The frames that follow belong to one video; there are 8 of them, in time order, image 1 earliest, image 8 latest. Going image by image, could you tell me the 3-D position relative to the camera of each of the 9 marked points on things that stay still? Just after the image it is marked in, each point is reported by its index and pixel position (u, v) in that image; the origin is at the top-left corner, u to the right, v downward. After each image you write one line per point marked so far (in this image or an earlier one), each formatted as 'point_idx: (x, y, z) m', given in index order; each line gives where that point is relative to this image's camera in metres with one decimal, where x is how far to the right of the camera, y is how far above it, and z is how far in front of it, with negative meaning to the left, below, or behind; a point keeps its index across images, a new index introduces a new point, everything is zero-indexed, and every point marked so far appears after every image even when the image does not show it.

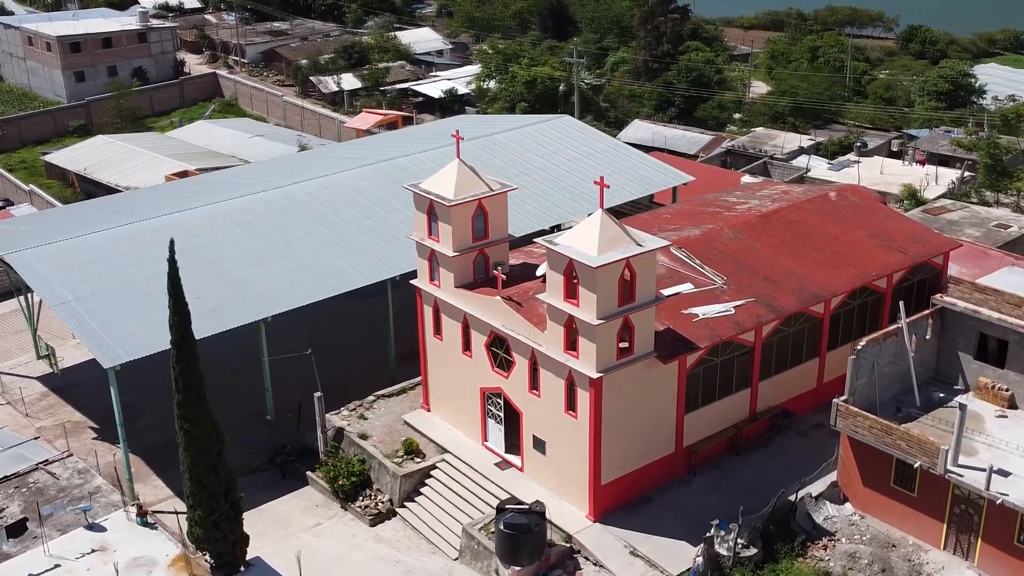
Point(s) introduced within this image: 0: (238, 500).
0: (-4.3, -3.3, +17.9) m
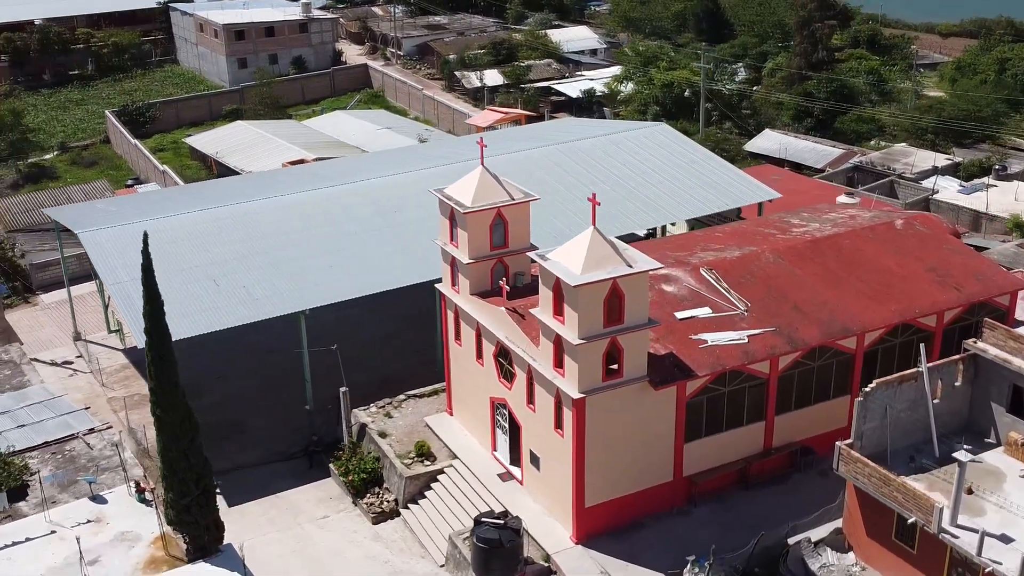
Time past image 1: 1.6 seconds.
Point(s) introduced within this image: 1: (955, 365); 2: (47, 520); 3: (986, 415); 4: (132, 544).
0: (-4.8, -3.2, +18.5) m
1: (+7.6, -1.3, +19.7) m
2: (-8.0, -3.9, +19.7) m
3: (+8.2, -2.2, +19.9) m
4: (-6.3, -4.3, +19.1) m
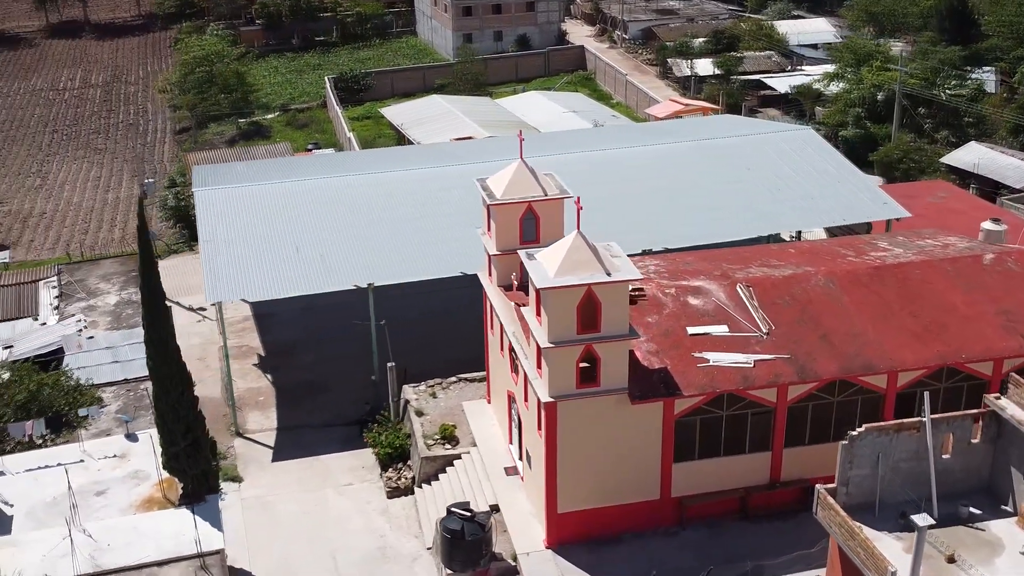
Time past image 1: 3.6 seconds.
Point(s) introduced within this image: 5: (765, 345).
0: (-5.3, -2.6, +19.7) m
1: (+7.1, -2.1, +17.8) m
2: (-8.1, -3.0, +21.7) m
3: (+7.7, -3.0, +17.9) m
4: (-6.7, -3.5, +20.7) m
5: (+4.4, -1.0, +19.8) m
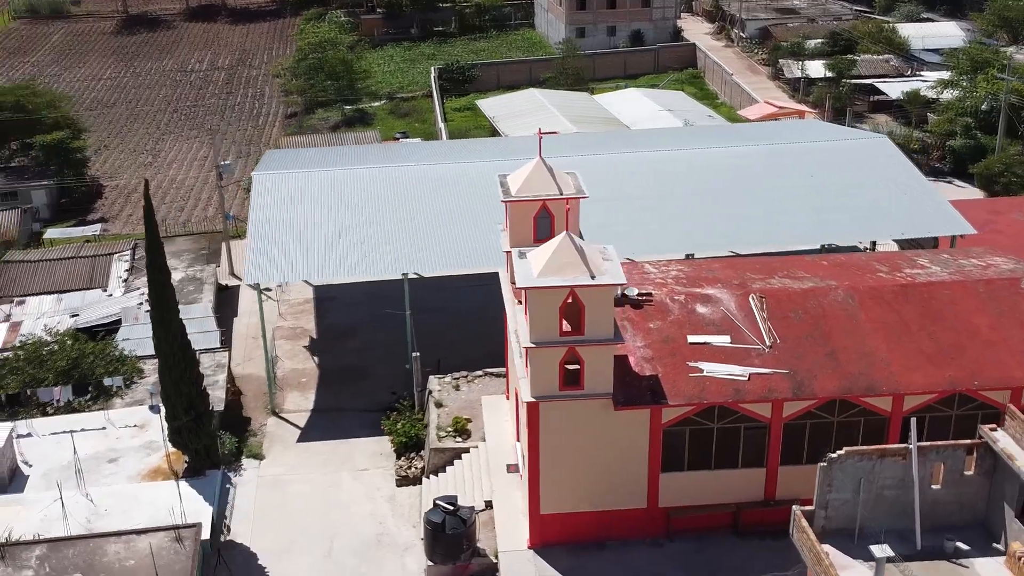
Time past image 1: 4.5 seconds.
0: (-5.5, -2.3, +20.4) m
1: (+6.7, -2.4, +17.0) m
2: (-8.0, -2.5, +22.6) m
3: (+7.2, -3.4, +17.0) m
4: (-6.8, -3.1, +21.5) m
5: (+4.2, -1.2, +19.3) m
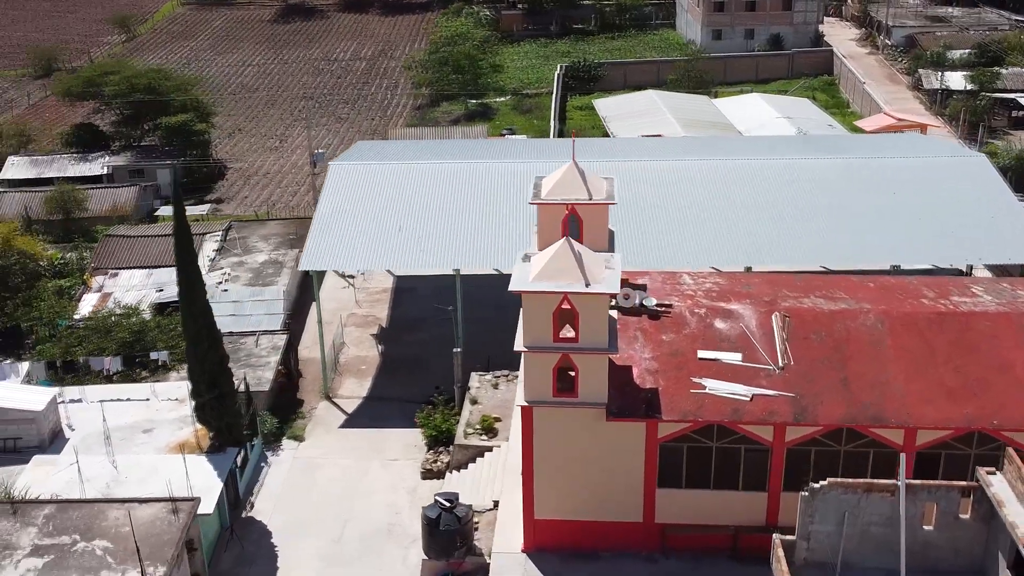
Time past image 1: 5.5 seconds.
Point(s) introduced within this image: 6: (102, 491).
0: (-5.2, -2.0, +21.2) m
1: (+6.3, -2.9, +16.1) m
2: (-7.5, -2.1, +23.8) m
3: (+6.7, -3.8, +16.0) m
4: (-6.4, -2.7, +22.4) m
5: (+4.2, -1.5, +18.7) m
6: (-7.0, -3.5, +19.8) m
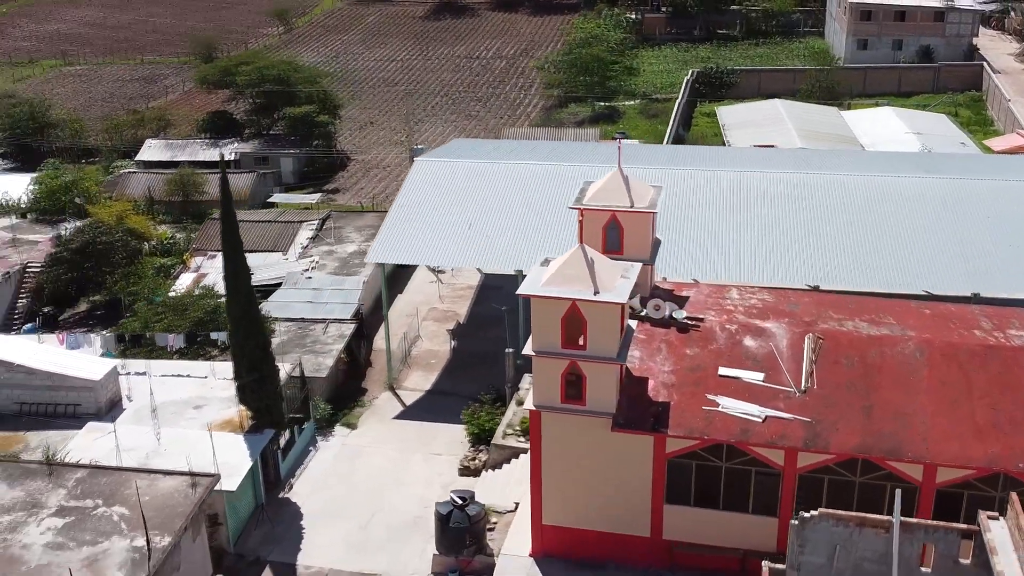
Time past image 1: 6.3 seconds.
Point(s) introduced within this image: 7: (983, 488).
0: (-4.7, -1.7, +21.9) m
1: (+5.9, -3.3, +15.2) m
2: (-6.5, -1.7, +24.7) m
3: (+6.3, -4.3, +15.1) m
4: (-5.7, -2.4, +23.3) m
5: (+4.4, -1.8, +18.1) m
6: (-6.7, -3.1, +20.8) m
7: (+7.0, -3.0, +17.1) m
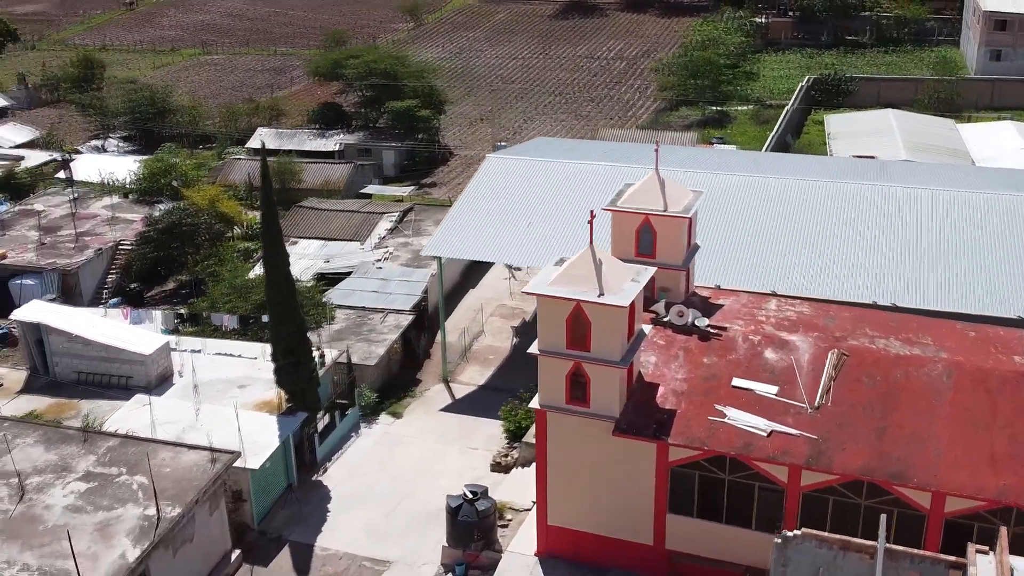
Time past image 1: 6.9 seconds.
0: (-4.1, -1.5, +22.4) m
1: (+5.5, -3.5, +14.5) m
2: (-5.6, -1.3, +25.5) m
3: (+5.8, -4.6, +14.4) m
4: (-5.0, -2.1, +24.0) m
5: (+4.4, -2.0, +17.5) m
6: (-6.3, -2.7, +21.6) m
7: (+6.8, -3.3, +16.2) m
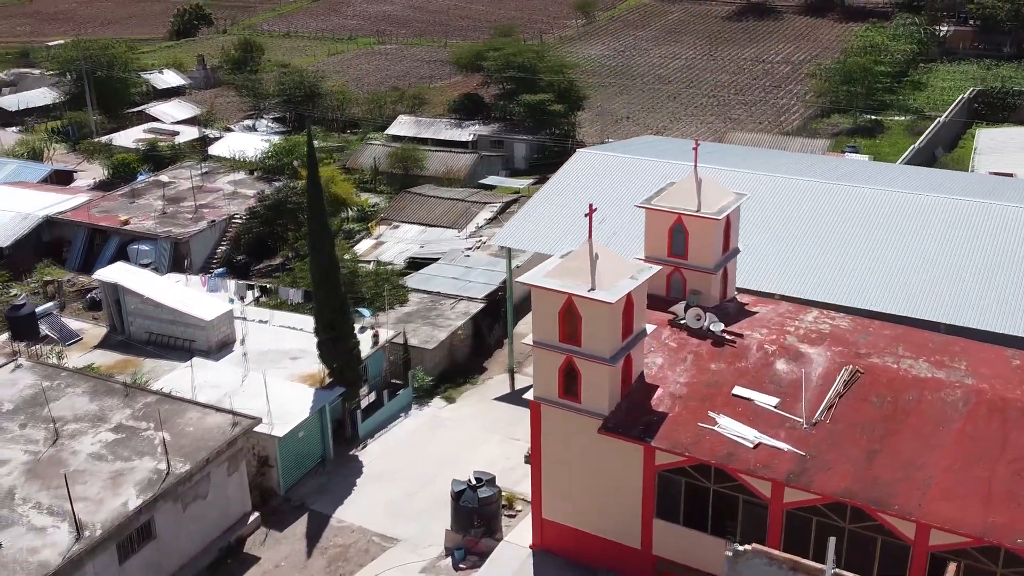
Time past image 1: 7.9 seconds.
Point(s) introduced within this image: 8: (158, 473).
0: (-3.4, -1.0, +23.0) m
1: (+4.6, -3.7, +13.6) m
2: (-4.3, -0.8, +26.3) m
3: (+4.8, -4.8, +13.4) m
4: (-4.1, -1.6, +24.7) m
5: (+4.1, -2.1, +16.8) m
6: (-5.8, -2.1, +22.6) m
7: (+6.2, -3.6, +15.1) m
8: (-5.9, -3.1, +19.1) m
